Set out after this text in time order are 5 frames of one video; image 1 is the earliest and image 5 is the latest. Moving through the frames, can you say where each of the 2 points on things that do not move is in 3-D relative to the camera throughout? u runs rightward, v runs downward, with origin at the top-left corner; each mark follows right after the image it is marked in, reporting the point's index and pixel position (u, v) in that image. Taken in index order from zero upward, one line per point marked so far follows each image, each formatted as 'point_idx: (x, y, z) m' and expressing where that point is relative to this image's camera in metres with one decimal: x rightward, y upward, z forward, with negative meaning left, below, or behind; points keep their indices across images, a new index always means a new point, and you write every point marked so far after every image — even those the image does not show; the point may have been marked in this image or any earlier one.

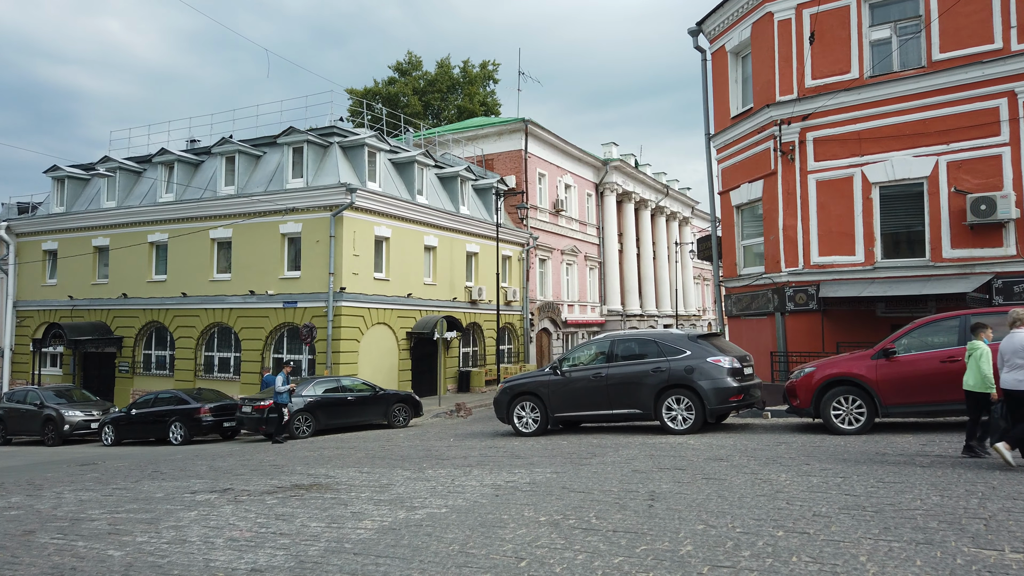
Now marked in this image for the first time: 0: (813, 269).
0: (+6.5, +0.4, +16.3) m
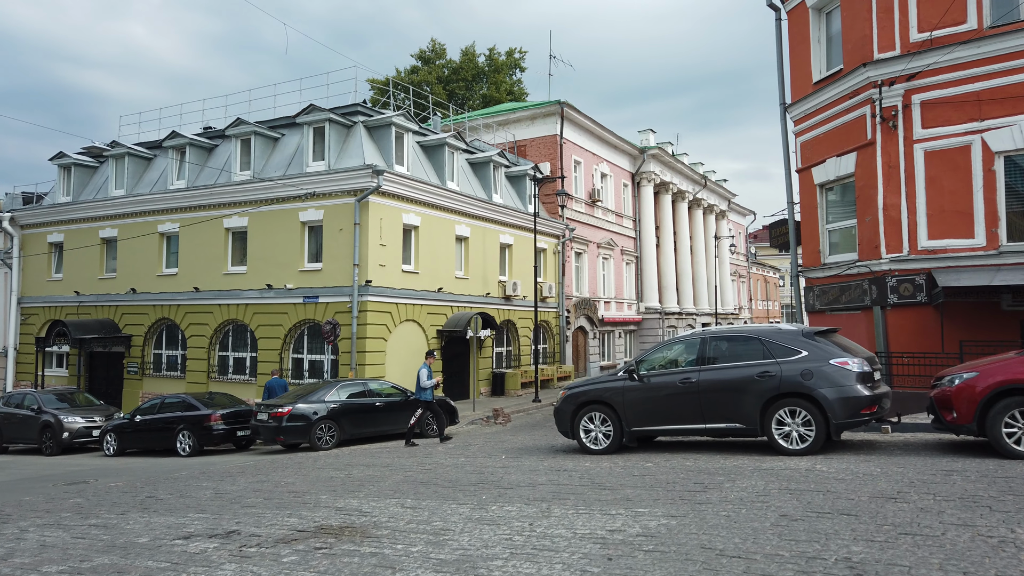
0: (+7.5, +0.6, +13.8) m
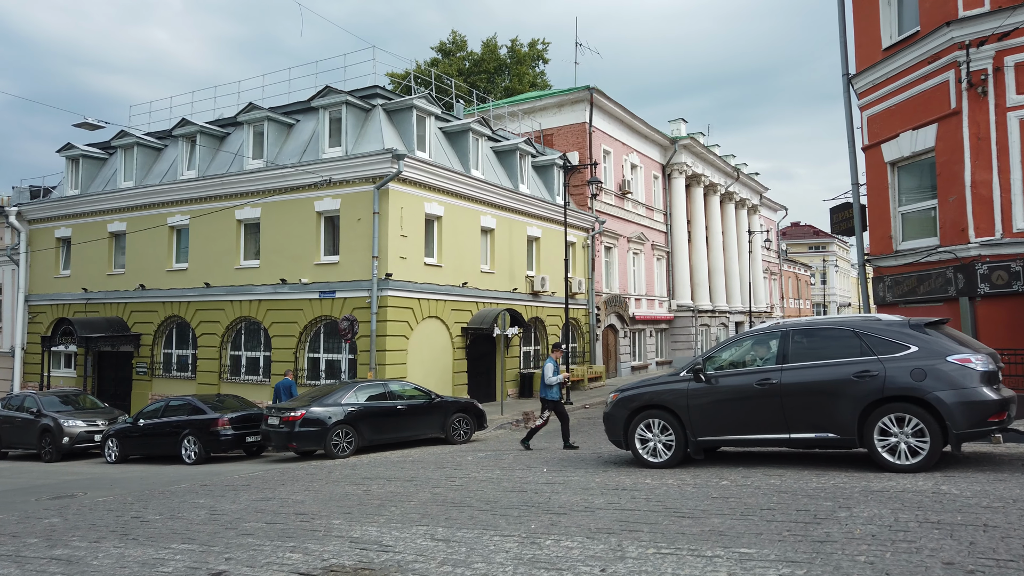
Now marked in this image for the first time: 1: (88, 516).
0: (+8.1, +0.8, +12.1) m
1: (-5.1, -2.7, +9.0) m
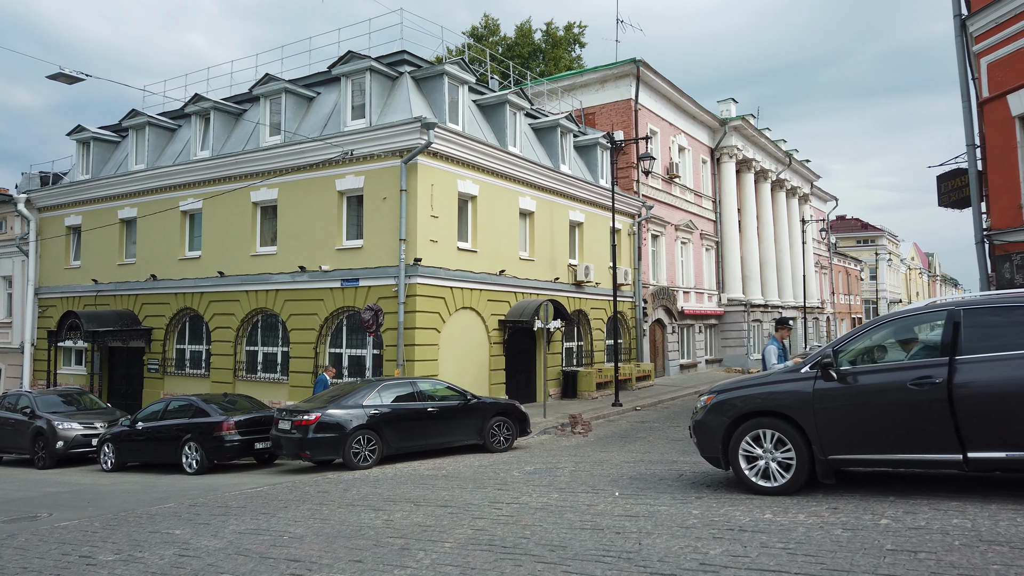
0: (+8.8, +1.1, +9.5) m
1: (-4.5, -2.4, +7.0) m
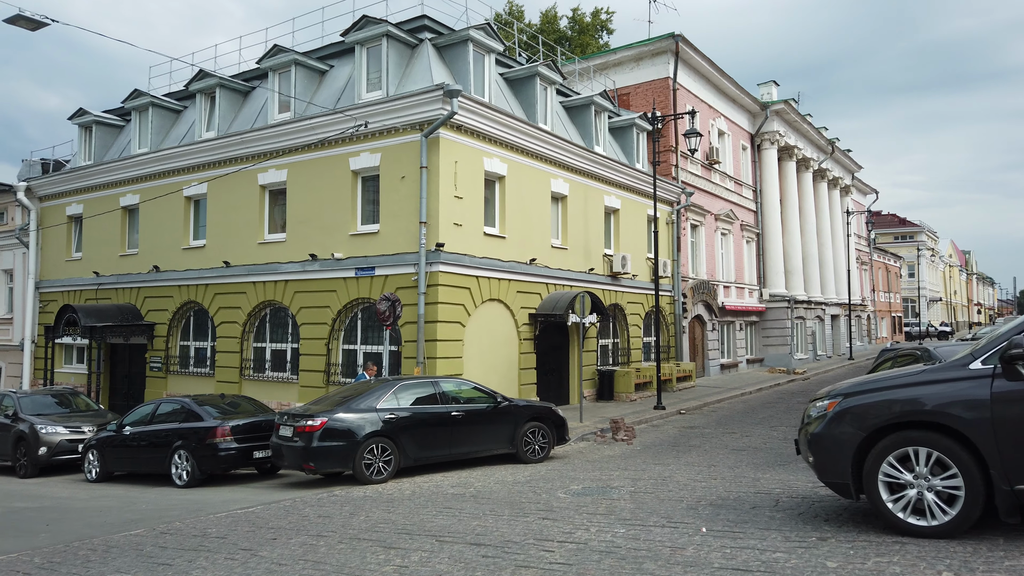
0: (+9.3, +1.4, +7.4) m
1: (-4.1, -2.2, +5.2) m
